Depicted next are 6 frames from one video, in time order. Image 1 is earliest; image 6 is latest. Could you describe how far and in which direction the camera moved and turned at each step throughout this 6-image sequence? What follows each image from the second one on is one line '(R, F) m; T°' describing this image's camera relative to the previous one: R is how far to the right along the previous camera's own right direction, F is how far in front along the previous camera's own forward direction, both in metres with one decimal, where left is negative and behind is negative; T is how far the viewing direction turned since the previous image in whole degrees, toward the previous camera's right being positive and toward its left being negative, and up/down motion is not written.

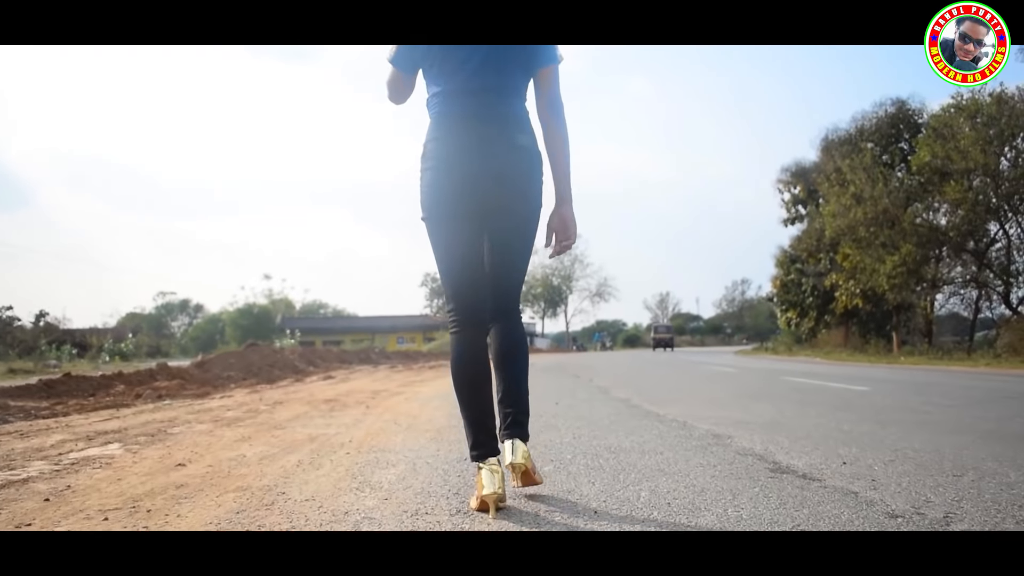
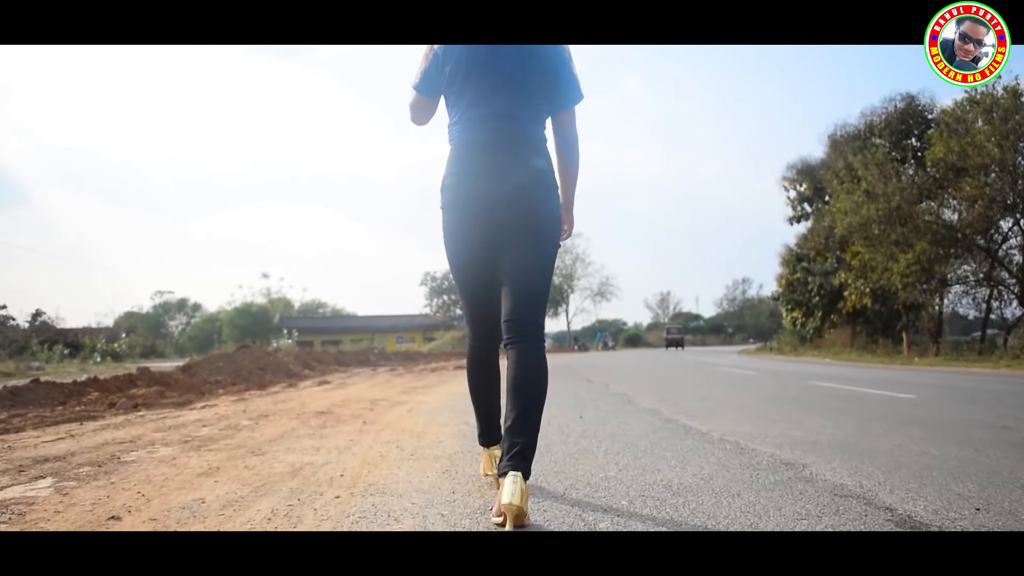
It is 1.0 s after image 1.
(-0.1, +0.8) m; 0°
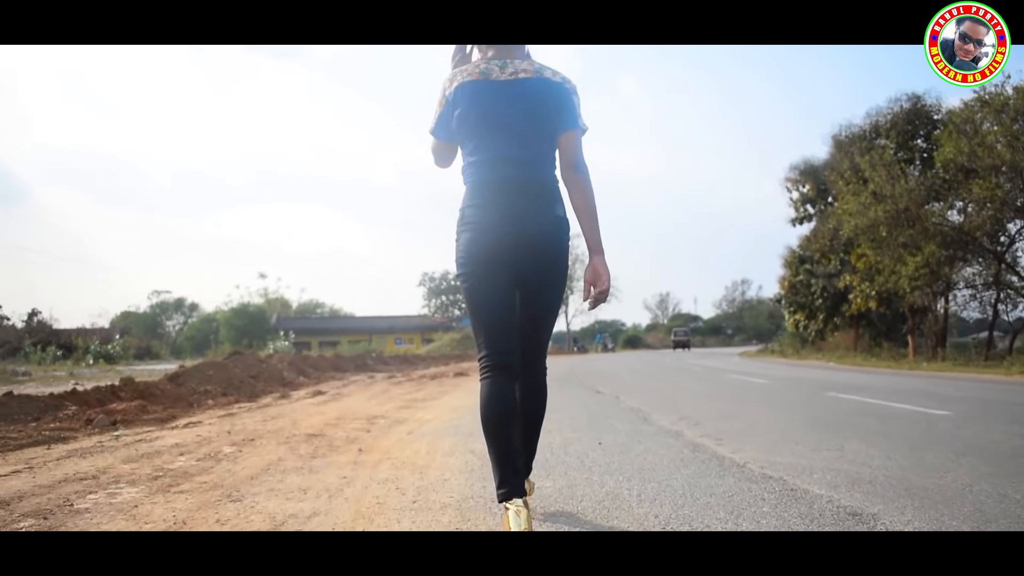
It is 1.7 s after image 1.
(-0.1, +0.5) m; 0°
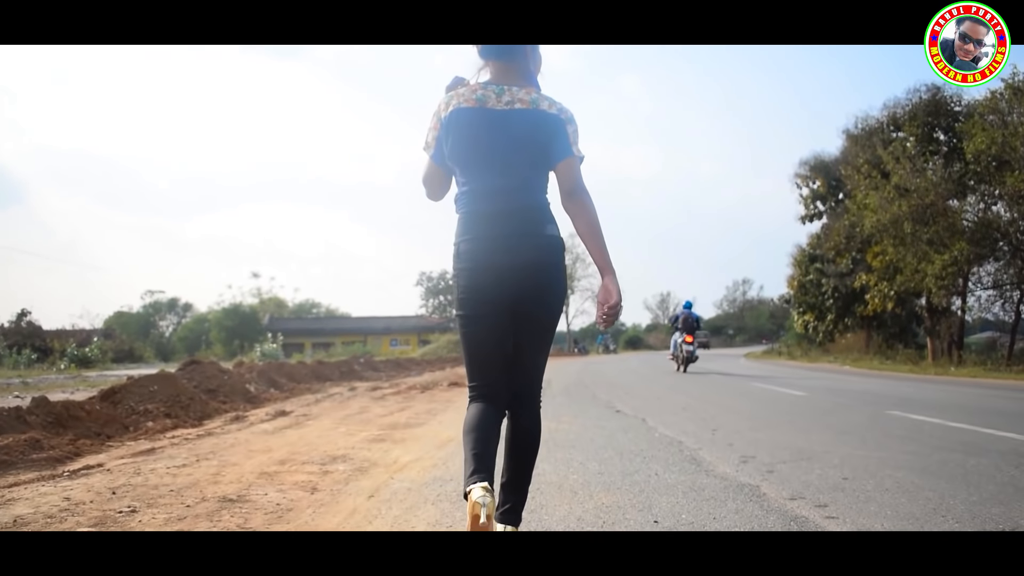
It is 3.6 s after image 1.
(0.0, +1.7) m; 0°
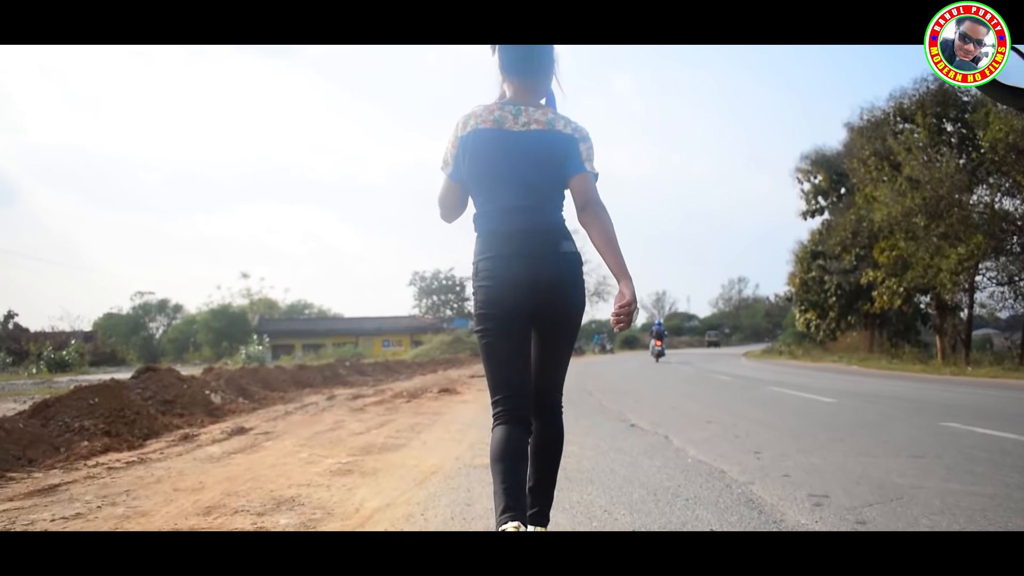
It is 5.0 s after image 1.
(0.0, +1.2) m; 0°
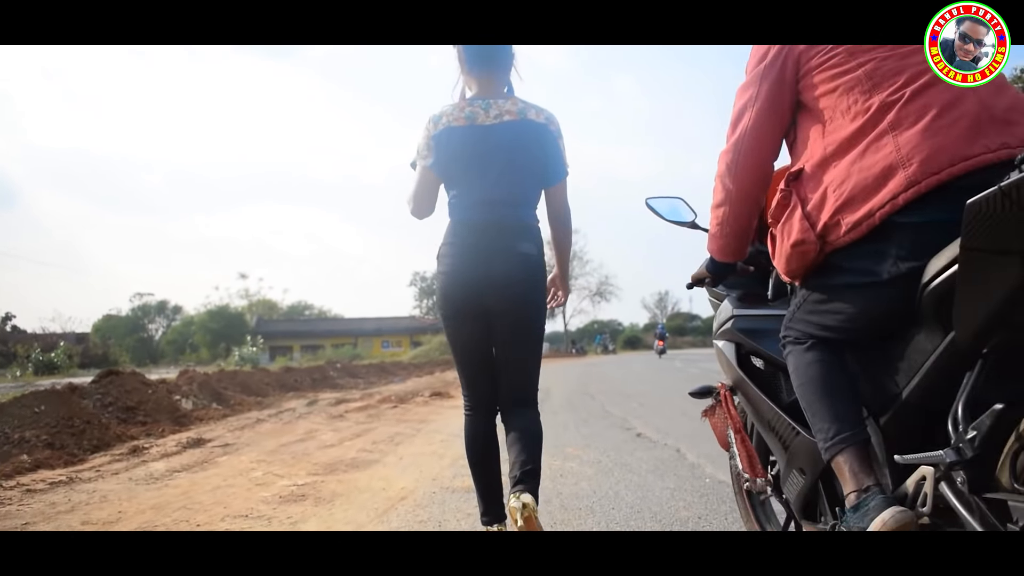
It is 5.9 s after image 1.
(+0.1, +0.8) m; 0°
